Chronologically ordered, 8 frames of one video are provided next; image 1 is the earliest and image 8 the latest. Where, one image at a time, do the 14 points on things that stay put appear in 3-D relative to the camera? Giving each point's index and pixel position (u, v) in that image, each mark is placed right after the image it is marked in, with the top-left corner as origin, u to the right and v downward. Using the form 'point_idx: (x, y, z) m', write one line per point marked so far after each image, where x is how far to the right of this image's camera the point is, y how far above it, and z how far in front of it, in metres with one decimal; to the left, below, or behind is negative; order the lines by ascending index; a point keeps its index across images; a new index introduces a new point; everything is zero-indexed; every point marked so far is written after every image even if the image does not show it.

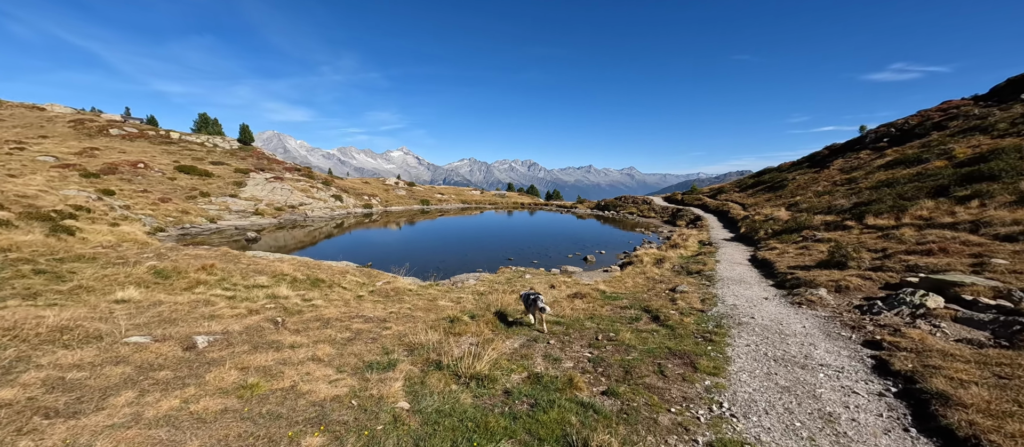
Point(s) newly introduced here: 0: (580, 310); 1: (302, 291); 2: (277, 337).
0: (+2.9, -3.7, +15.5) m
1: (-11.3, -3.6, +19.5) m
2: (-6.4, -3.1, +9.9) m
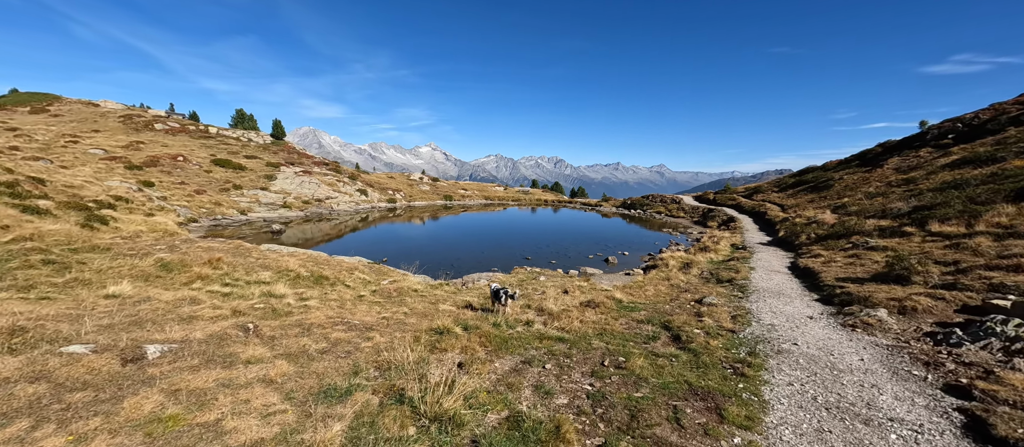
0: (+2.9, -3.8, +13.8) m
1: (-10.9, -3.4, +18.8) m
2: (-6.7, -3.0, +8.8) m
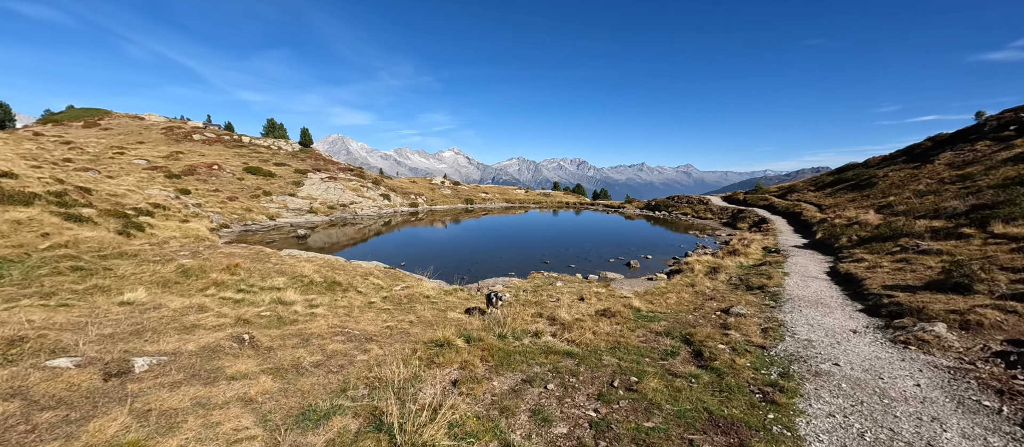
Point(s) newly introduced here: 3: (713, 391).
0: (+3.2, -4.0, +12.8) m
1: (-10.3, -3.7, +18.7) m
2: (-6.7, -3.3, +8.5) m
3: (+4.6, -3.8, +8.3) m
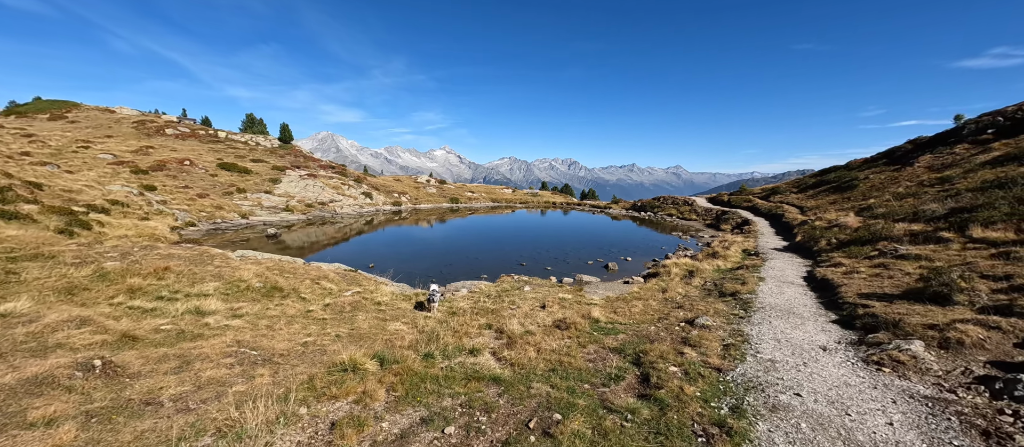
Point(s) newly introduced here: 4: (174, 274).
0: (+1.1, -4.1, +11.4) m
1: (-12.5, -3.7, +16.9) m
2: (-8.8, -3.3, +6.8) m
3: (+2.5, -3.9, +6.8) m
4: (-18.4, -2.8, +19.9) m
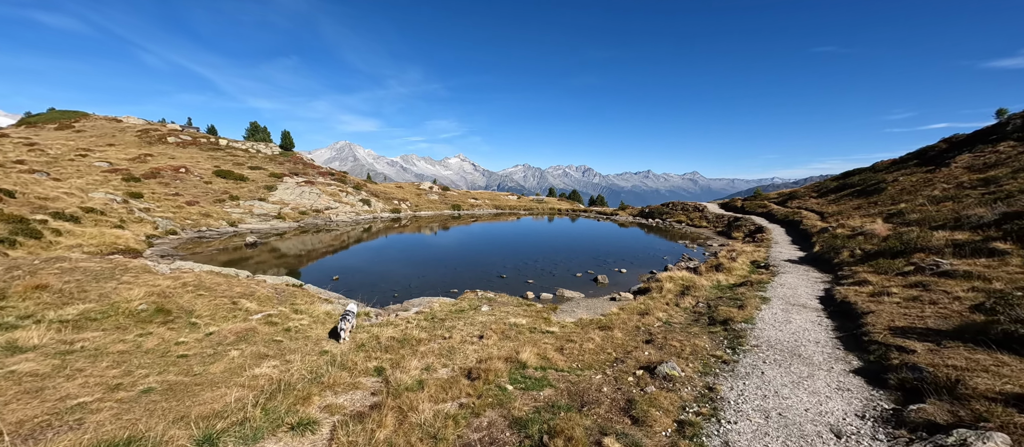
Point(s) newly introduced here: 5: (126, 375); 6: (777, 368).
0: (-2.2, -4.3, +7.5) m
1: (-15.6, -4.1, +13.5) m
2: (-12.2, -3.5, +3.3) m
3: (-0.9, -4.1, +2.9) m
4: (-21.4, -3.2, +16.8) m
5: (-11.0, -4.4, +10.5) m
6: (+7.9, -4.2, +10.8) m
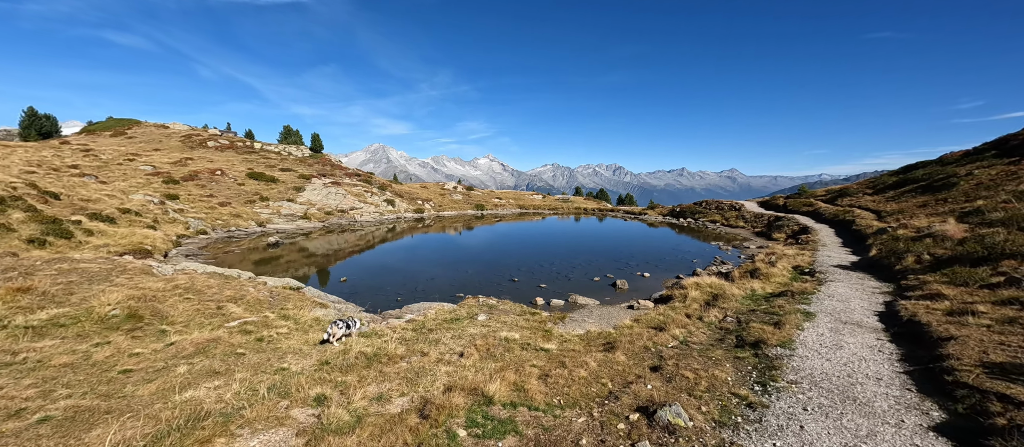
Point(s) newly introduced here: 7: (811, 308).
0: (-3.4, -4.4, +5.6) m
1: (-16.3, -4.1, +12.7) m
2: (-13.7, -3.5, +2.3) m
3: (-2.5, -4.1, +1.0) m
4: (-21.8, -3.3, +16.4) m
5: (-11.9, -4.4, +9.3) m
6: (+6.9, -4.3, +8.1) m
7: (+14.4, -4.1, +17.5) m
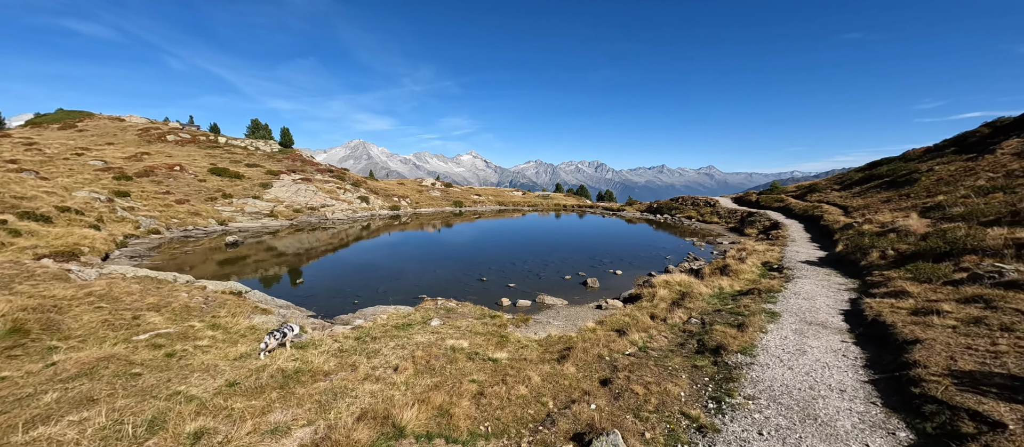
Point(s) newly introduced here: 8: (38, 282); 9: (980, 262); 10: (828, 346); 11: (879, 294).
0: (-5.0, -4.4, +4.1) m
1: (-18.2, -4.2, +10.6) m
2: (-15.2, -3.6, +0.3) m
3: (-3.9, -4.2, -0.5) m
4: (-23.9, -3.3, +14.1) m
5: (-13.7, -4.5, +7.4) m
6: (+5.2, -4.2, +7.1) m
7: (+12.2, -3.9, +16.8) m
8: (-24.9, -3.1, +19.3) m
9: (+22.2, -1.8, +17.3) m
10: (+10.7, -4.1, +12.3) m
11: (+16.9, -3.2, +16.7) m
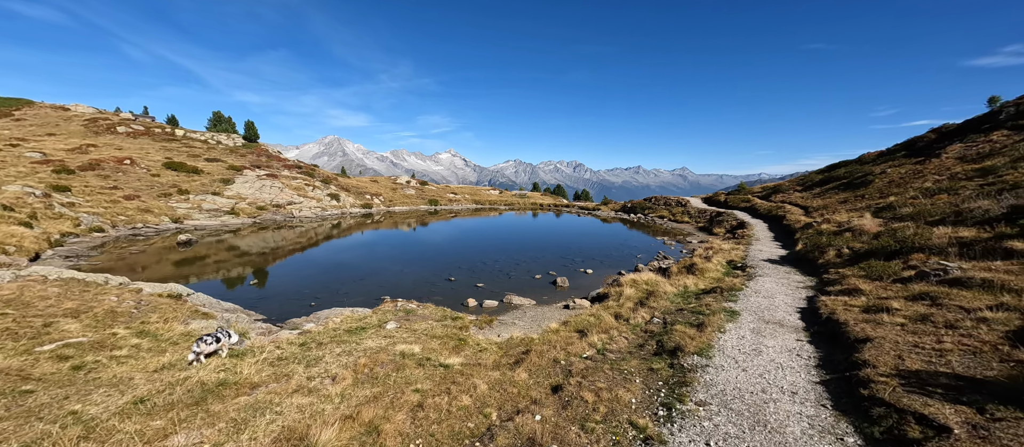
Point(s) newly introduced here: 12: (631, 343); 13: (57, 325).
0: (-6.1, -4.3, +3.1) m
1: (-19.6, -4.0, +8.8) m
2: (-16.0, -3.5, -1.4) m
3: (-4.7, -4.1, -1.5) m
4: (-25.5, -3.1, +11.9) m
5: (-15.0, -4.4, +5.8) m
6: (+3.9, -4.2, +6.6) m
7: (+10.4, -3.8, +16.8) m
8: (-26.9, -2.9, +17.0) m
9: (+20.3, -1.8, +17.8) m
10: (+9.1, -4.0, +12.2) m
11: (+15.0, -3.2, +16.9) m
12: (+4.5, -4.4, +13.6) m
13: (-19.0, -4.2, +15.2) m
